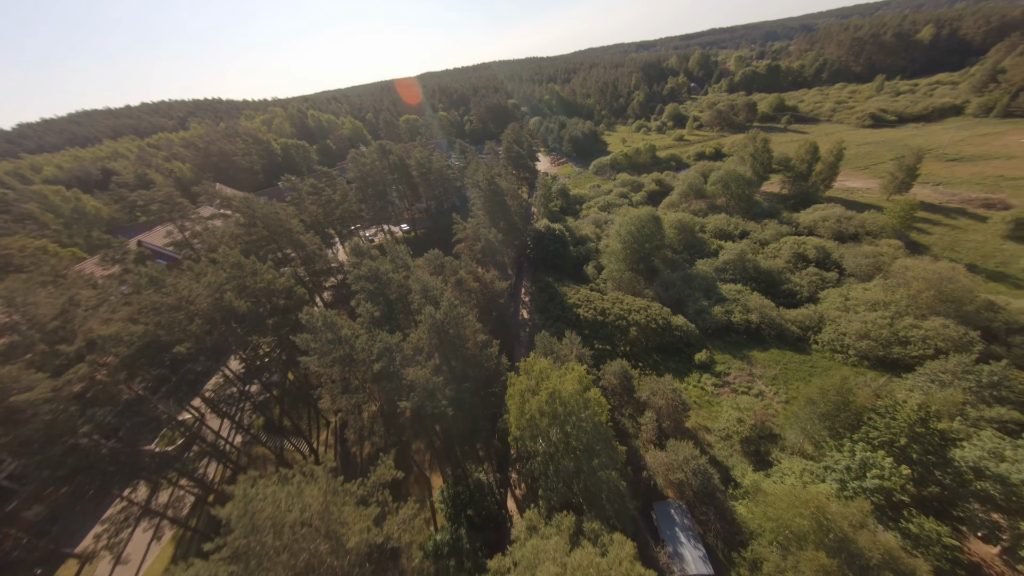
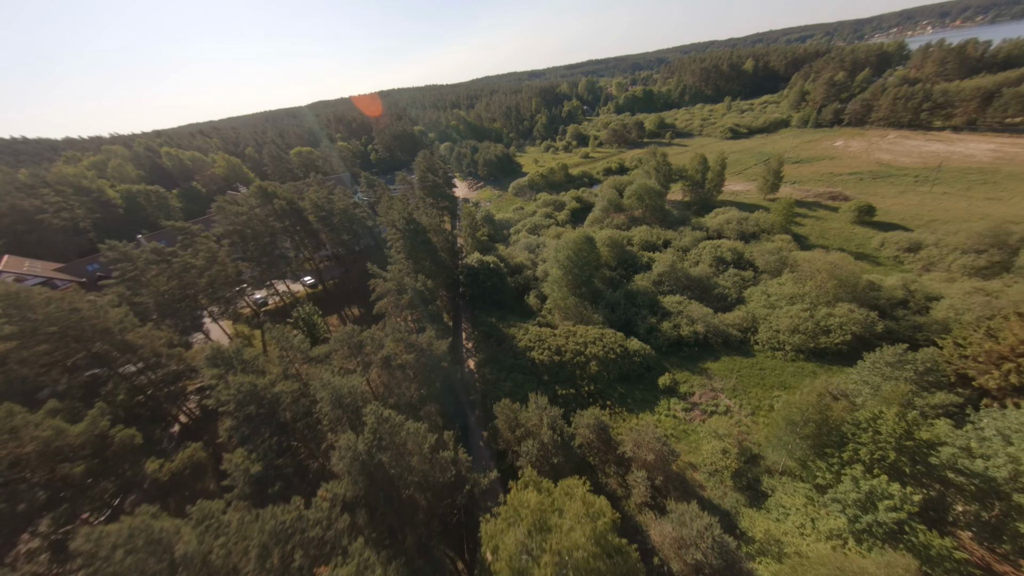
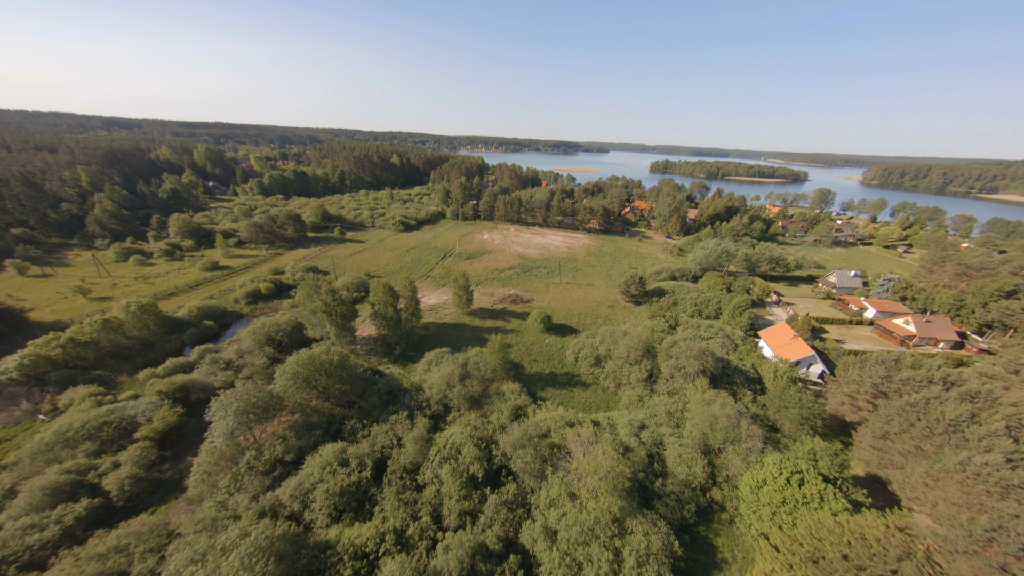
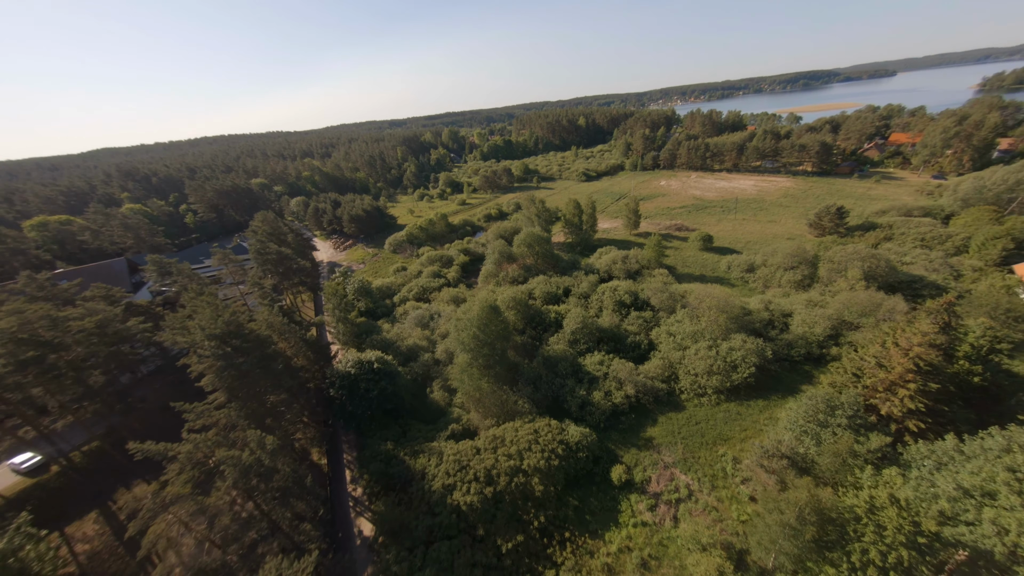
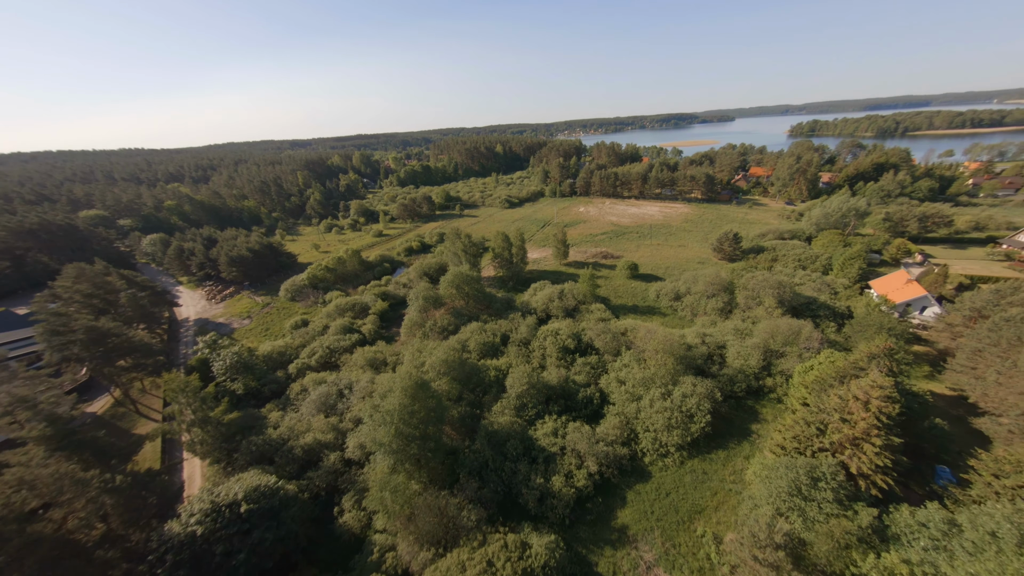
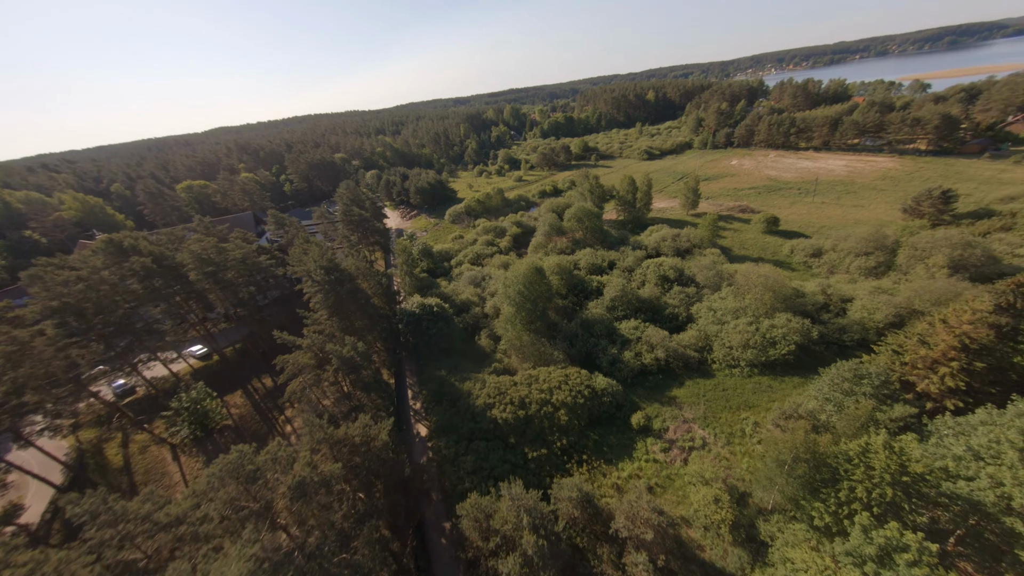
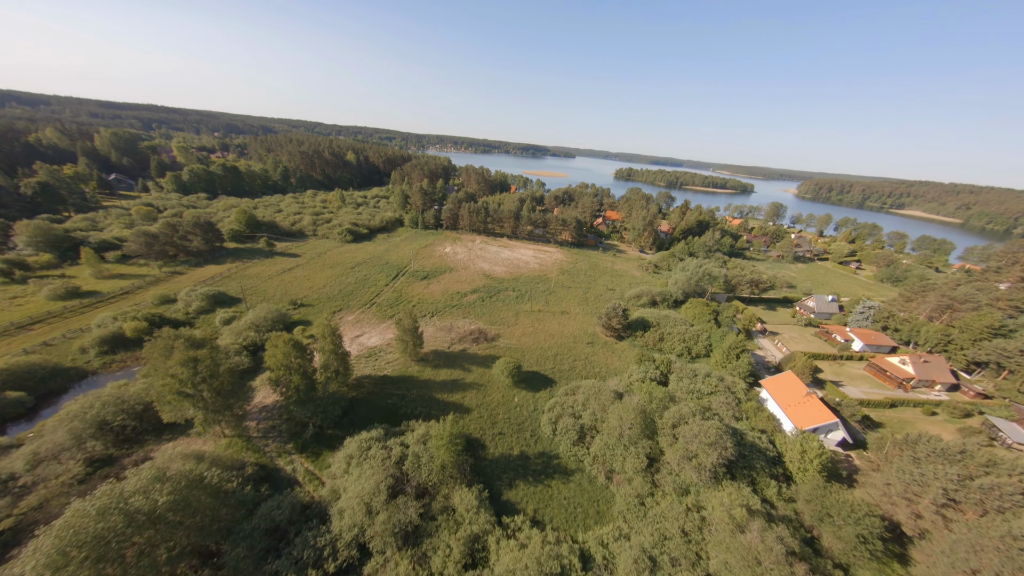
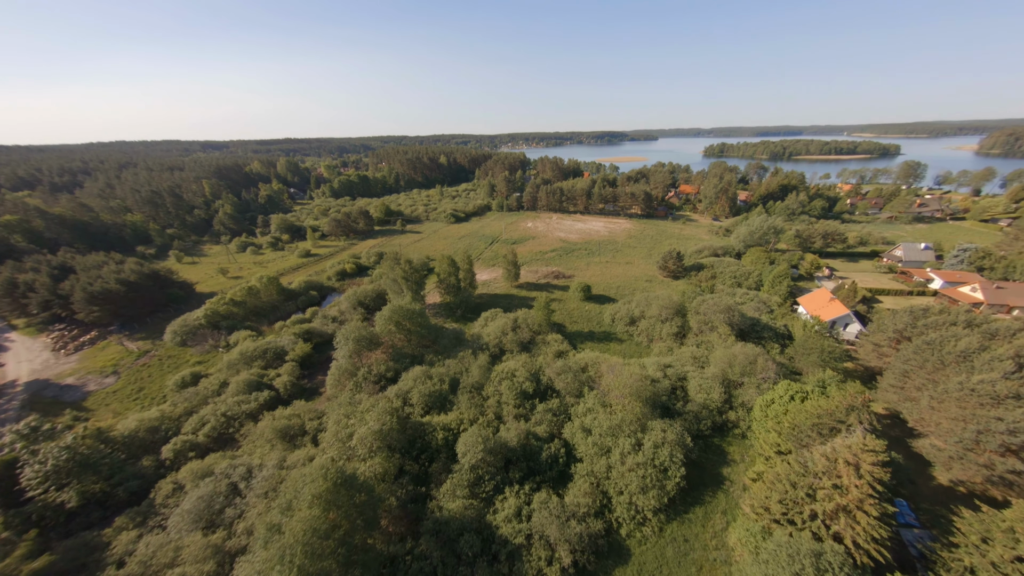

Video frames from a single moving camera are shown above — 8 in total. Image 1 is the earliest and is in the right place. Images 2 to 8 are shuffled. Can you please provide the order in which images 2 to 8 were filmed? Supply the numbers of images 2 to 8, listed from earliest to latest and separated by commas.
2, 6, 4, 5, 8, 3, 7
